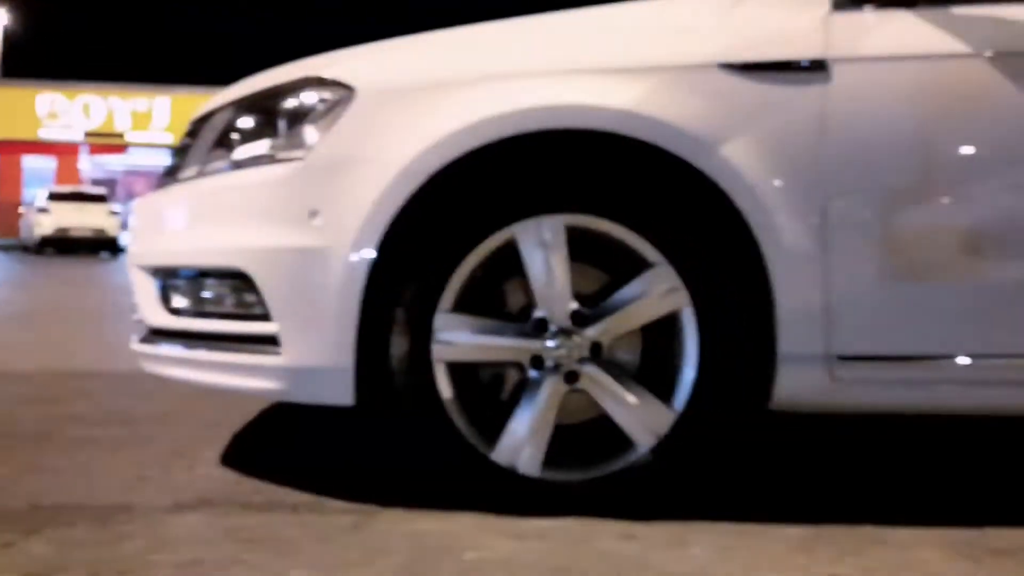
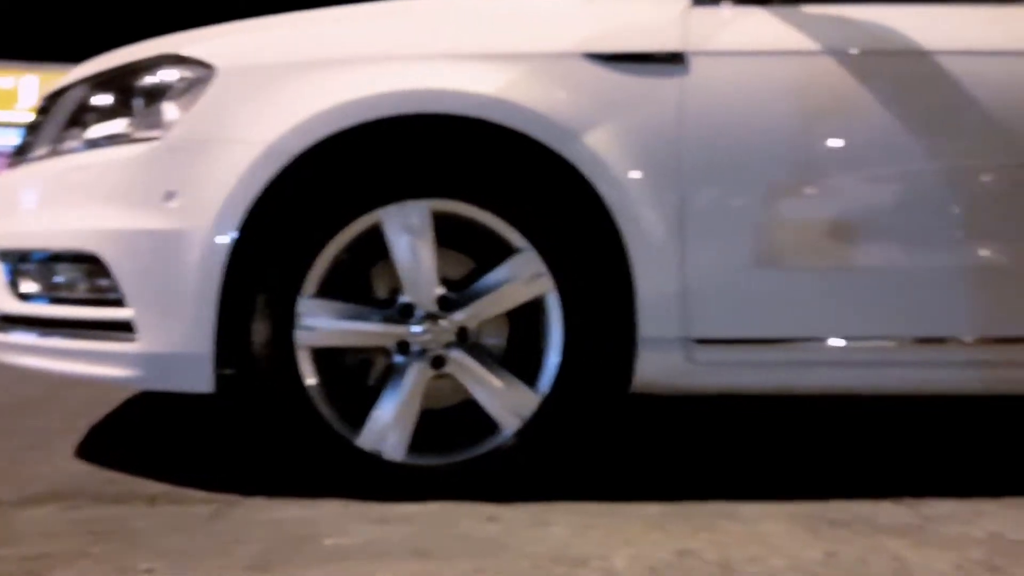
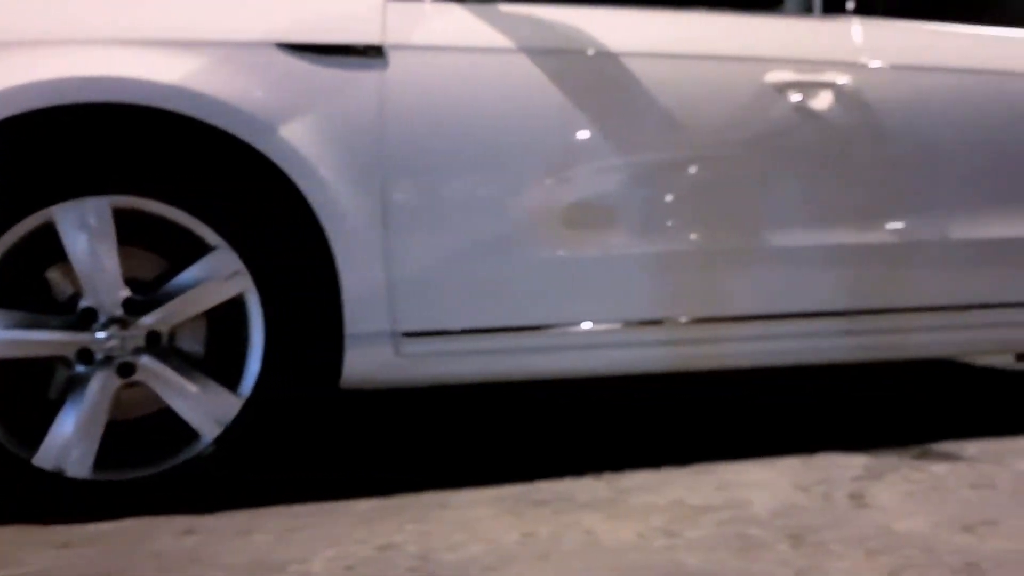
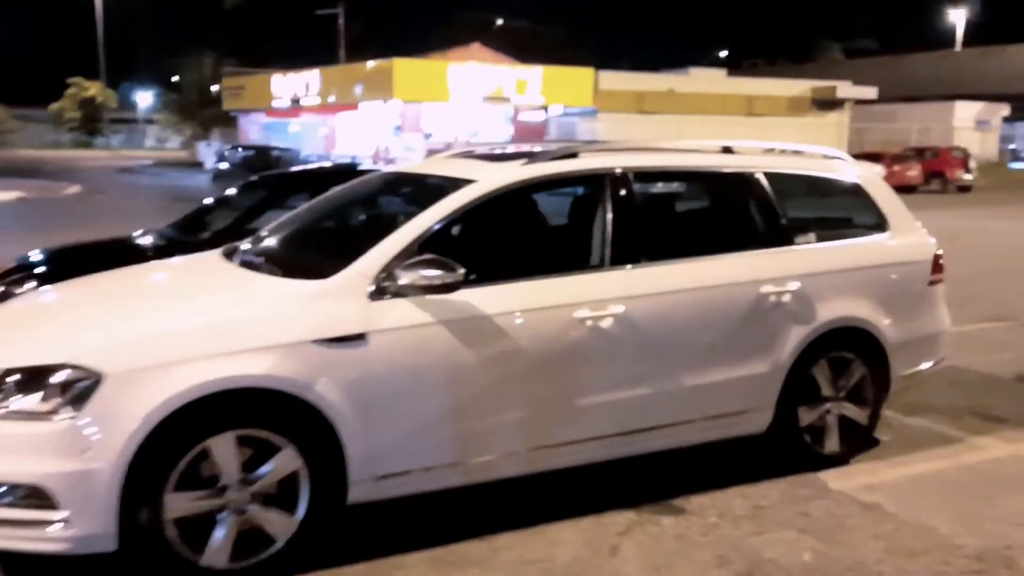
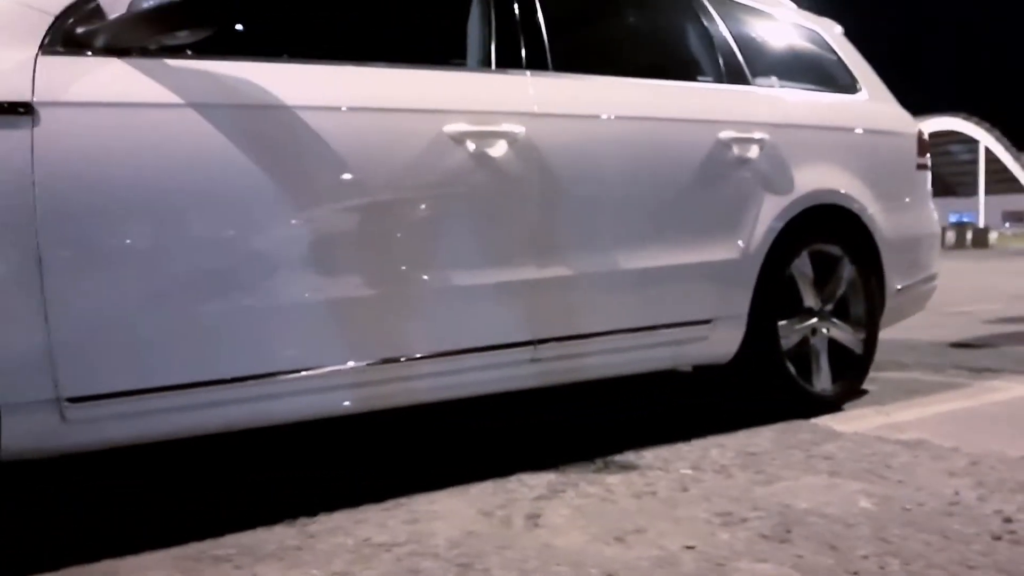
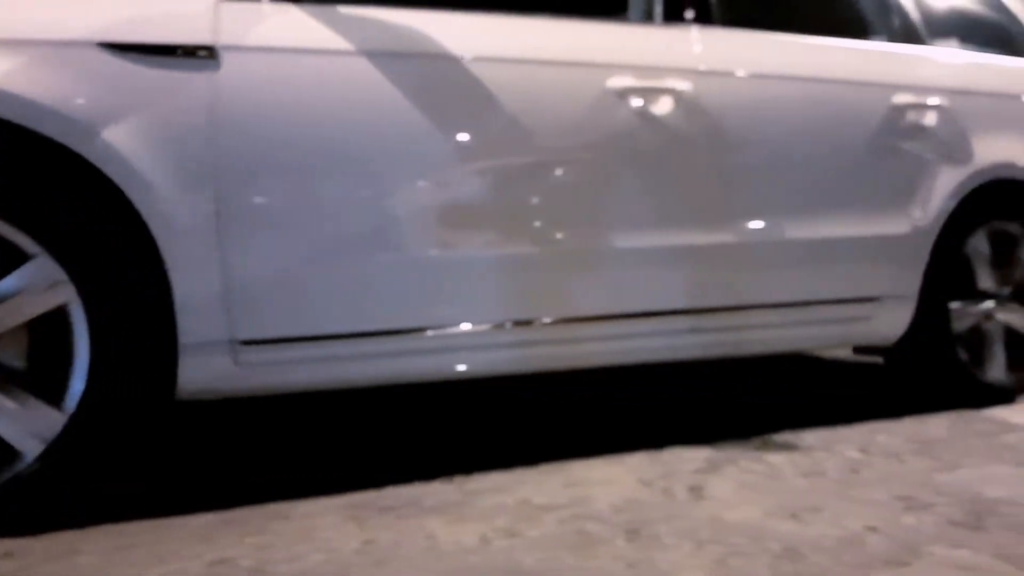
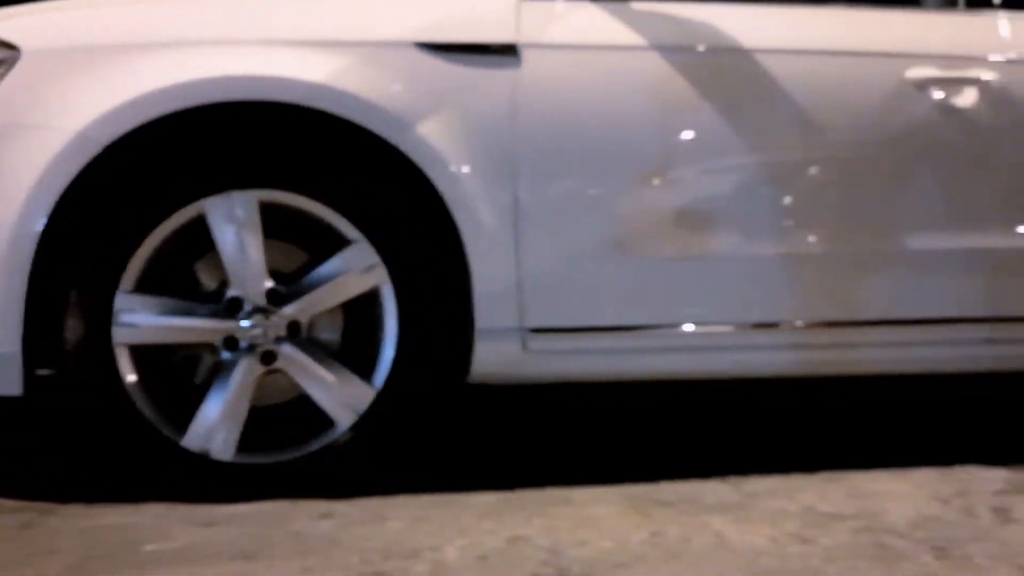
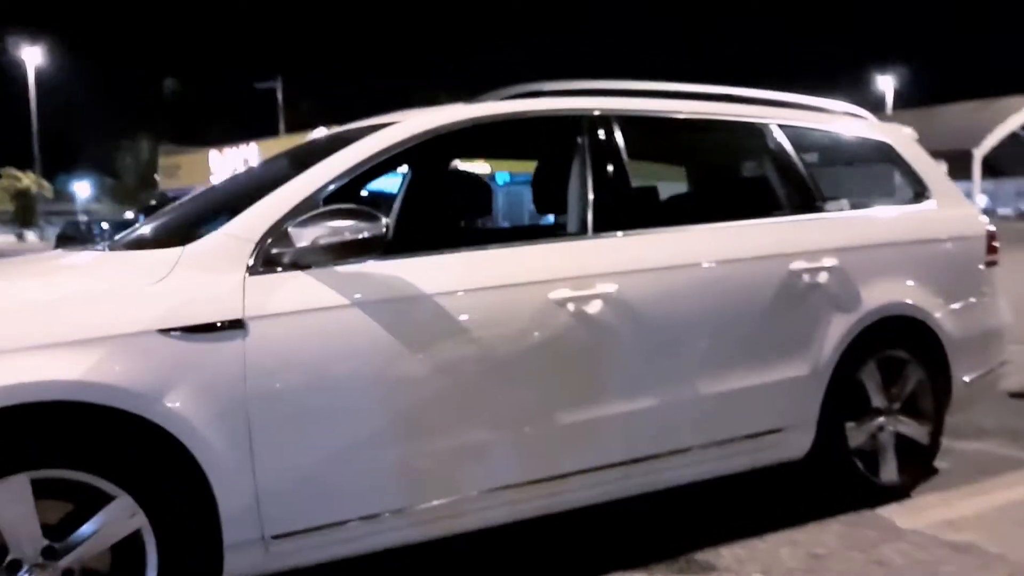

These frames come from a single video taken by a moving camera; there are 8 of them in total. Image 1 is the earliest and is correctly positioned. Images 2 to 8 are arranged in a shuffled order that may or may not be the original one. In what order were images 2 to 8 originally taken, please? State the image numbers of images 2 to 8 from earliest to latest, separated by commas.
2, 7, 3, 6, 5, 8, 4
